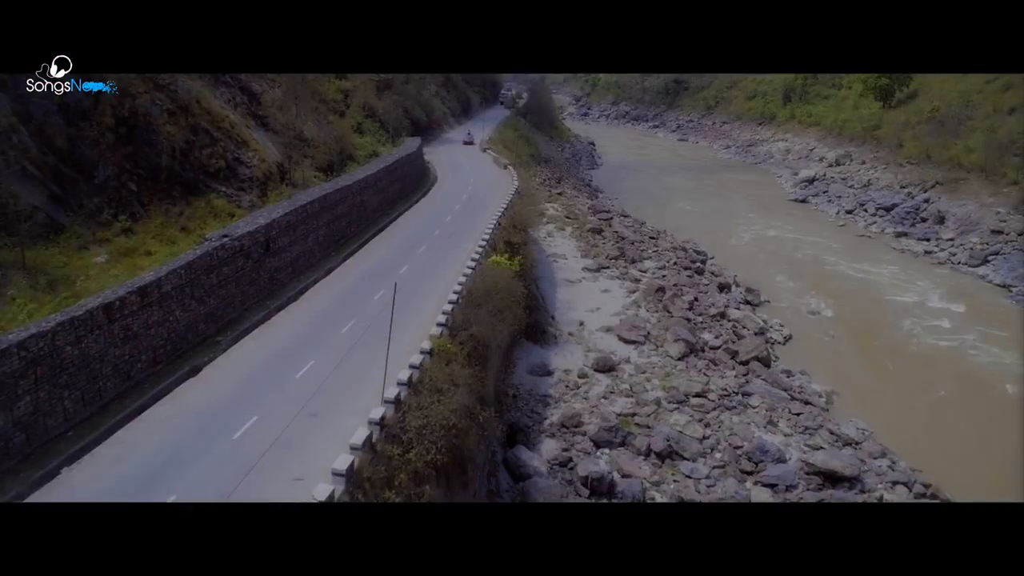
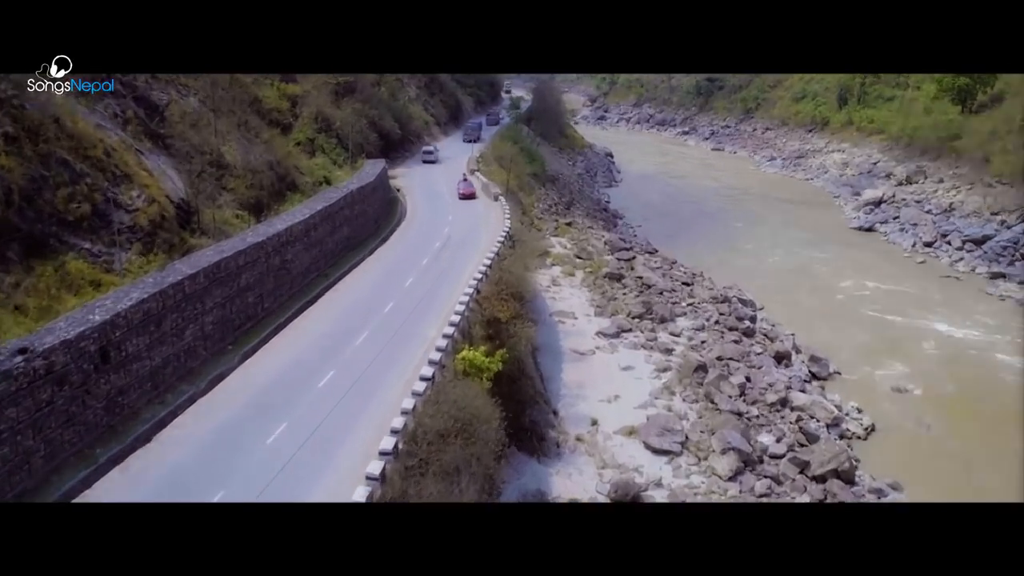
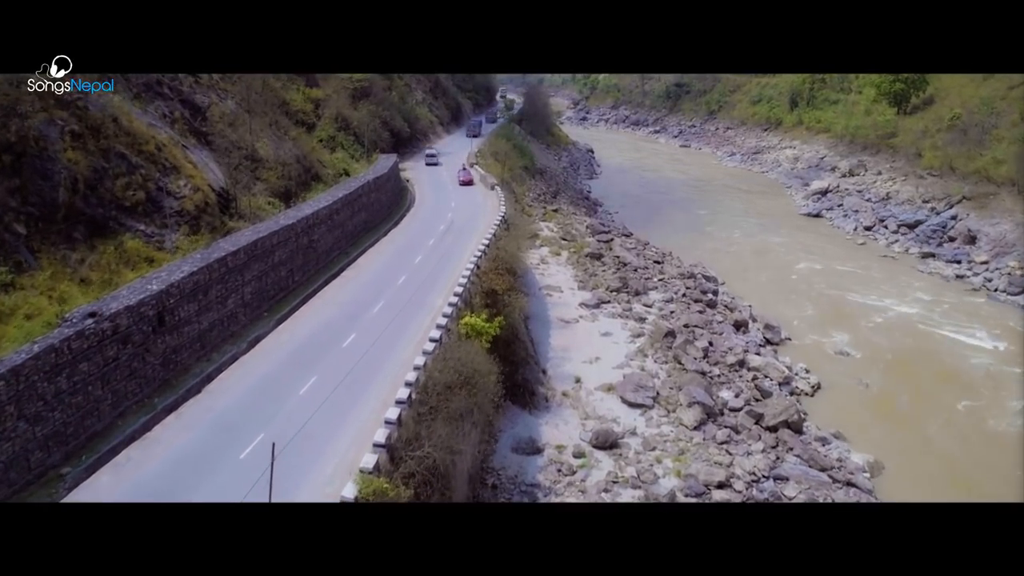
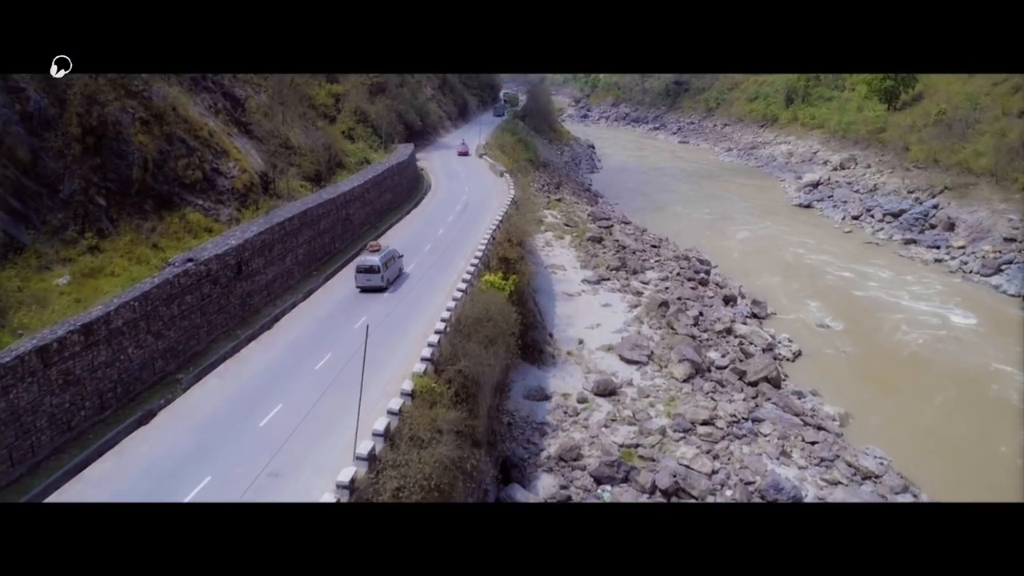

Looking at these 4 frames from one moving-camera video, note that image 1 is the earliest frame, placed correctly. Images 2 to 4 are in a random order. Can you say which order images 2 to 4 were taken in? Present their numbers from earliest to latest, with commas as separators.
4, 3, 2
